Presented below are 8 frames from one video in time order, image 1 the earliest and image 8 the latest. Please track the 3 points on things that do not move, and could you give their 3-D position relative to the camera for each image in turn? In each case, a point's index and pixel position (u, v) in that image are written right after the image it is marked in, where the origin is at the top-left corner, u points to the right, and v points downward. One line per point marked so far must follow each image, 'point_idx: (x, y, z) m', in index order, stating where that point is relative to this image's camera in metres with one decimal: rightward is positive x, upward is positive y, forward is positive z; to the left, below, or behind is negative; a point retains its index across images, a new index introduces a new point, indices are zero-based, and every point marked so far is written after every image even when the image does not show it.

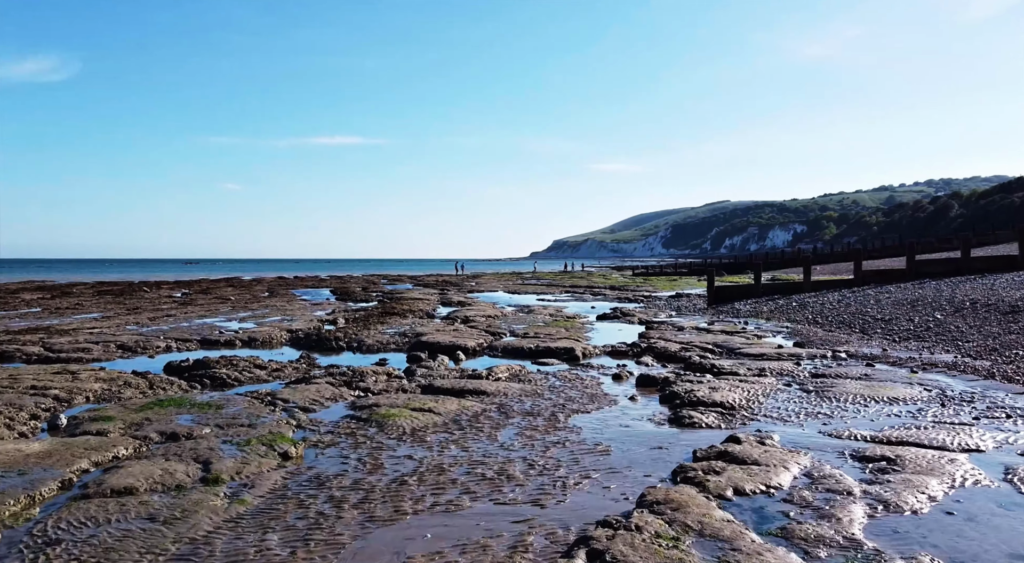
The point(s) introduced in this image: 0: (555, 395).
0: (+0.9, -2.5, +16.0) m
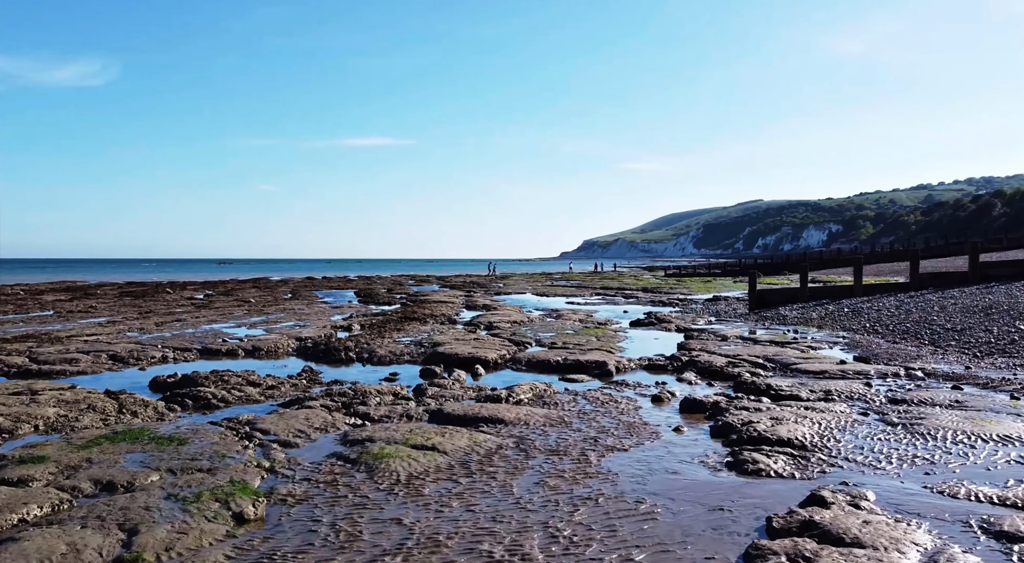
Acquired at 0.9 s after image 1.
0: (+1.3, -2.6, +13.5) m
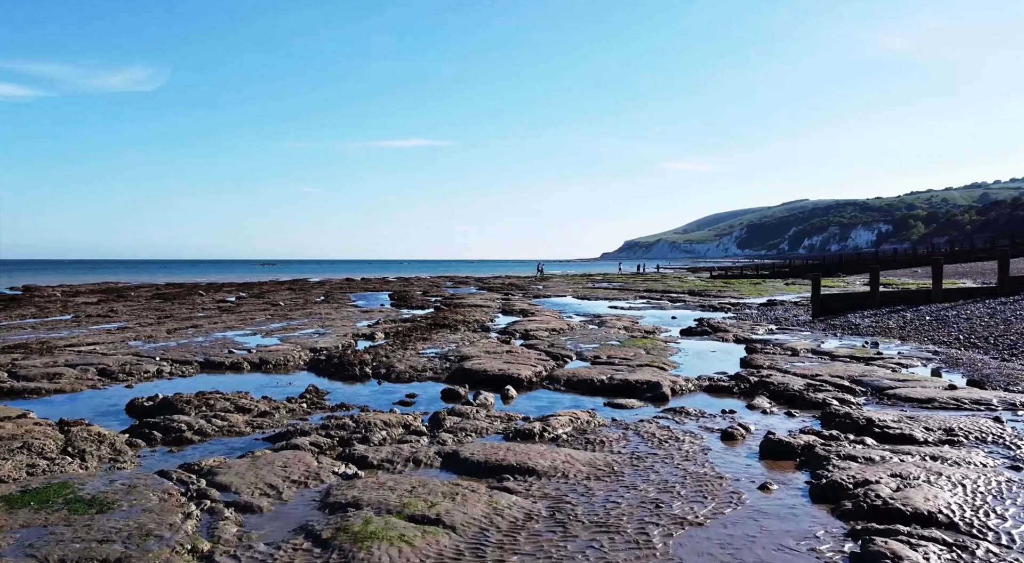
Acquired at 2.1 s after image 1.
0: (+1.8, -2.8, +10.4) m
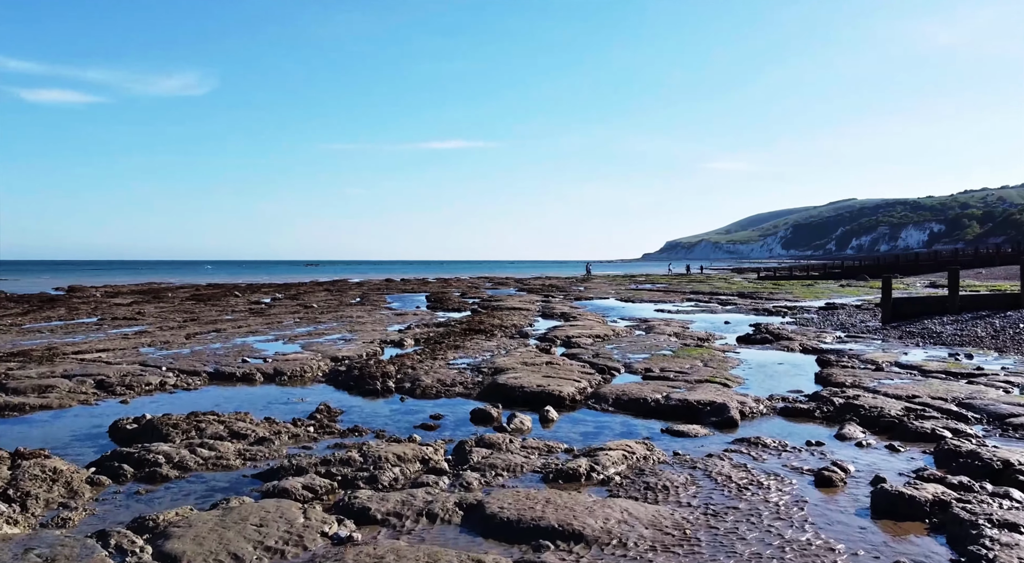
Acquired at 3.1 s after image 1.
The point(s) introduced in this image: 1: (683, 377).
0: (+2.2, -2.8, +7.8) m
1: (+4.4, -2.5, +19.0) m
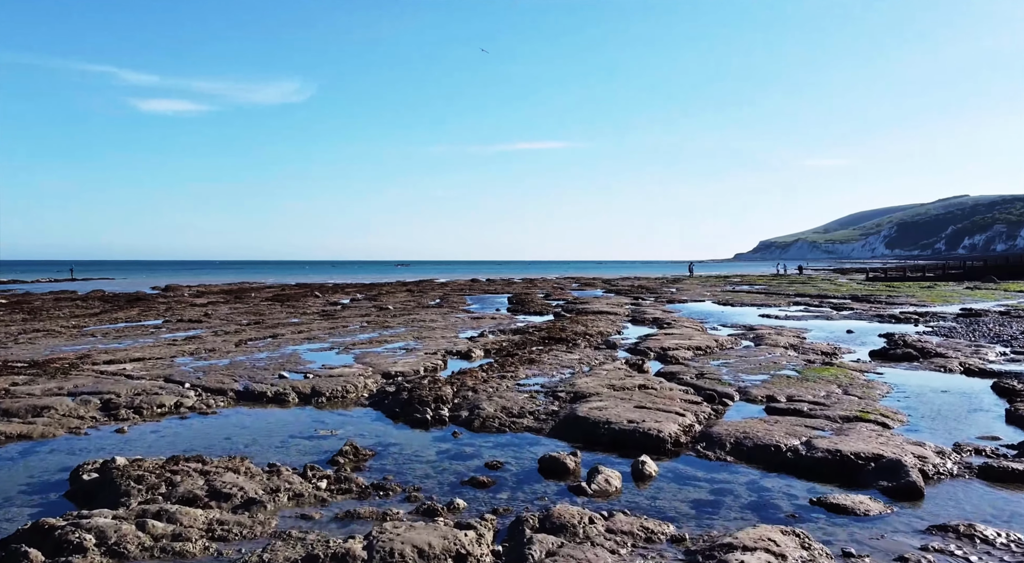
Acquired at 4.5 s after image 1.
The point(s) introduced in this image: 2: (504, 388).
0: (+2.6, -2.9, +3.6) m
1: (+6.1, -2.5, +14.5) m
2: (-0.2, -2.5, +17.3) m
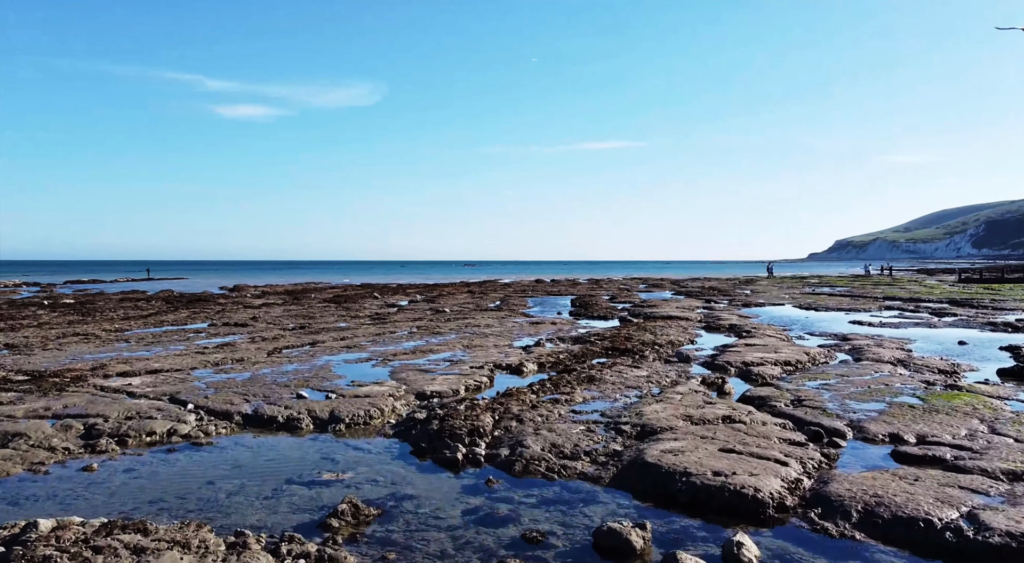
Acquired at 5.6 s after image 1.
0: (+2.4, -3.0, +0.4) m
1: (+6.9, -2.7, +10.9) m
2: (+0.9, -2.6, +14.3) m
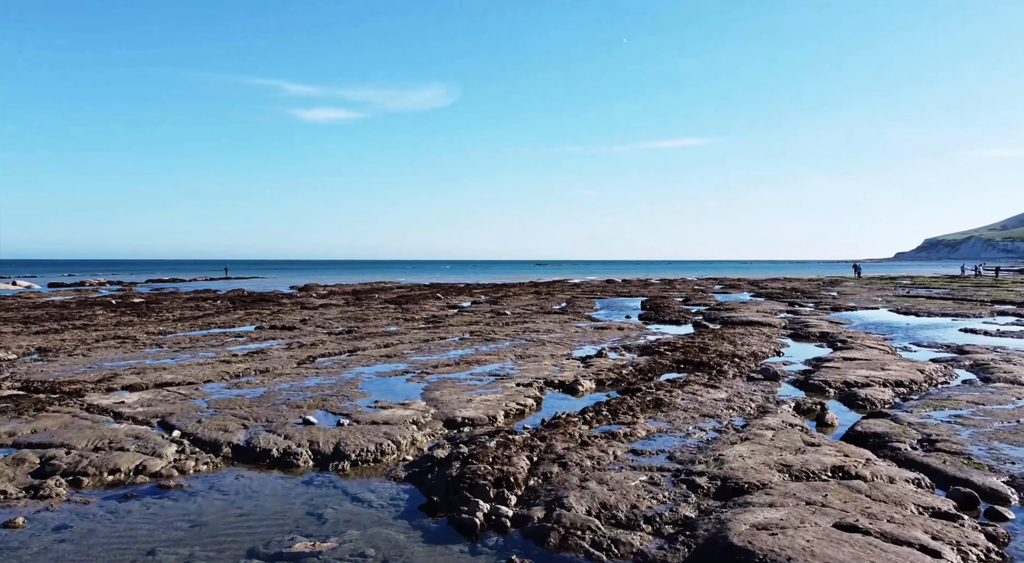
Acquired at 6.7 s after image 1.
0: (+1.7, -3.1, -2.8) m
1: (+7.2, -2.8, +7.3) m
2: (+1.5, -2.7, +11.3) m
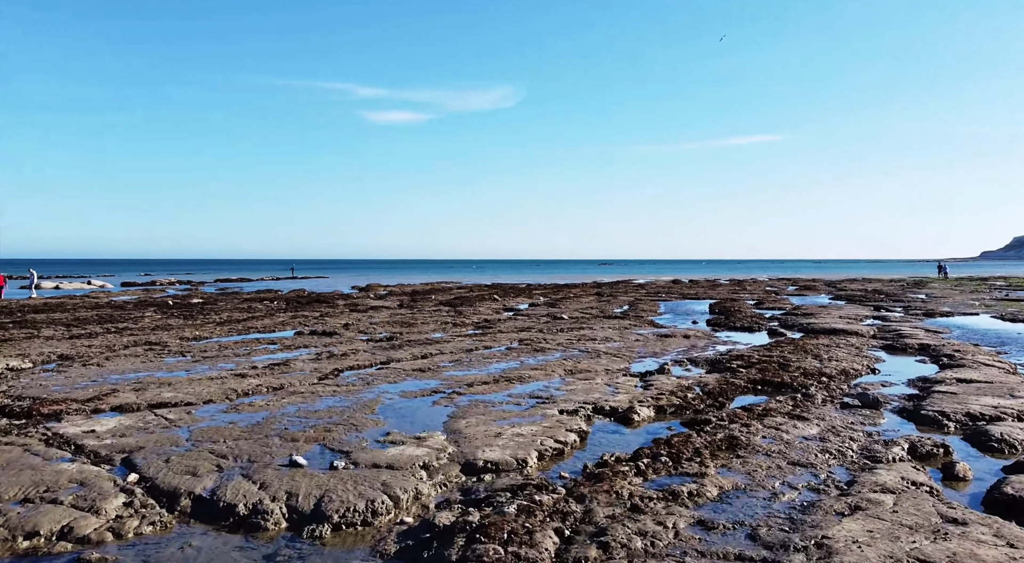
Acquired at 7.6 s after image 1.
0: (+0.8, -3.3, -5.7) m
1: (+7.1, -3.0, +3.9) m
2: (+1.8, -2.9, +8.3) m
